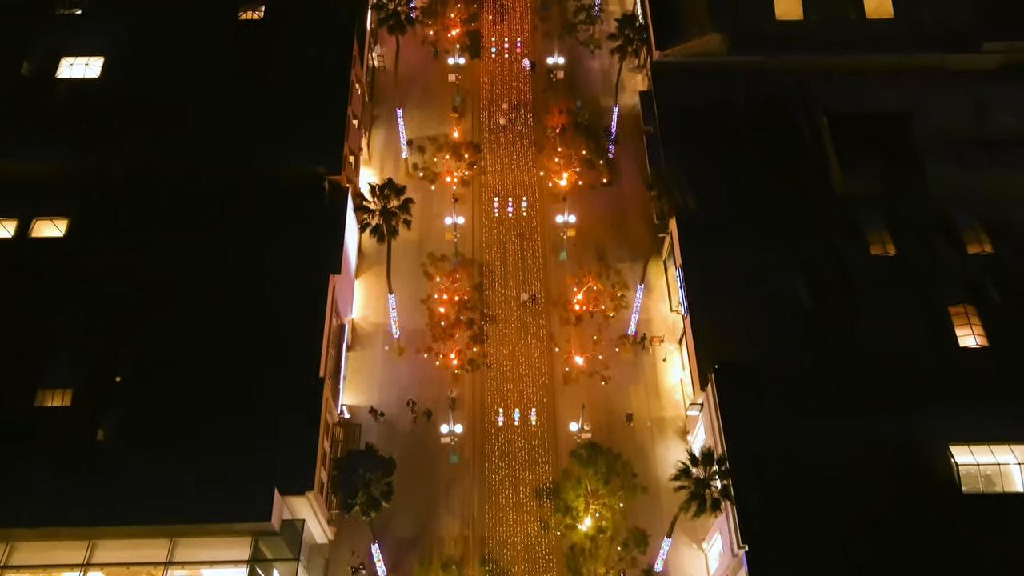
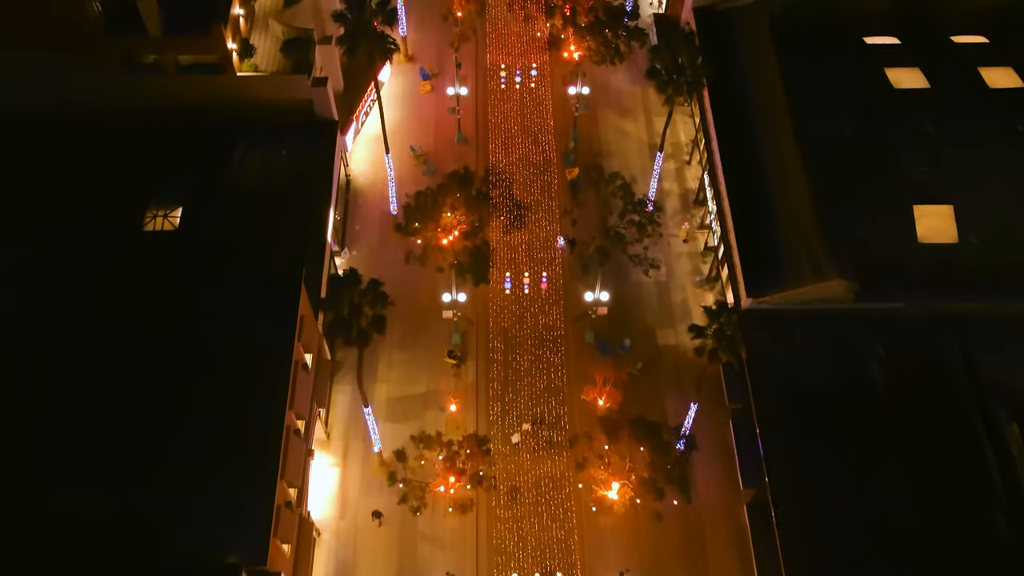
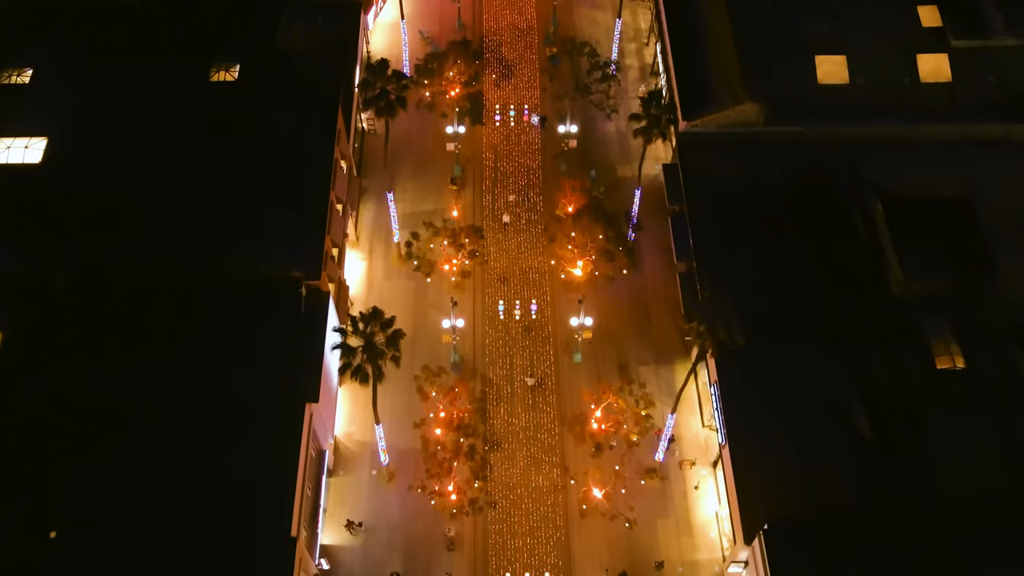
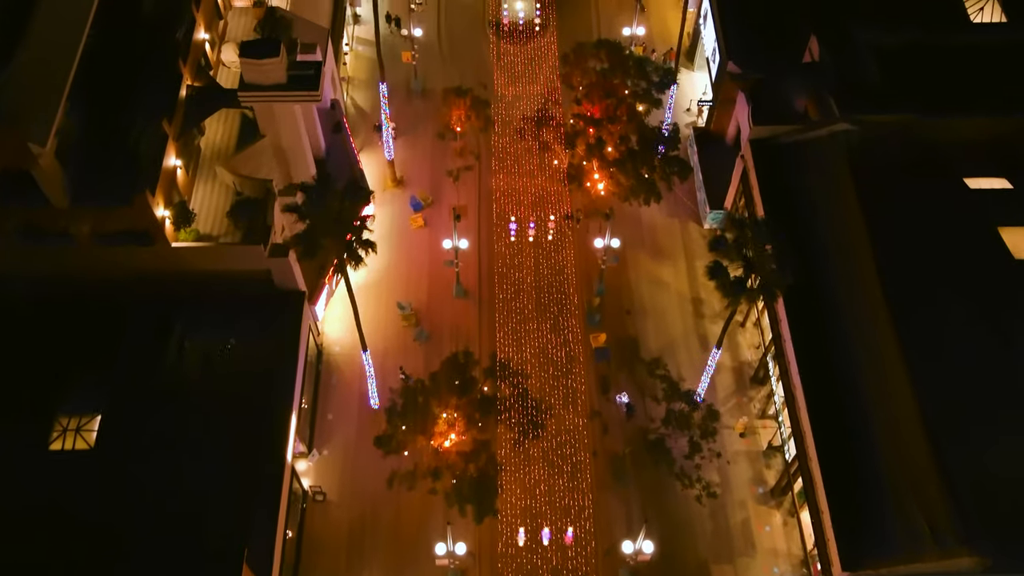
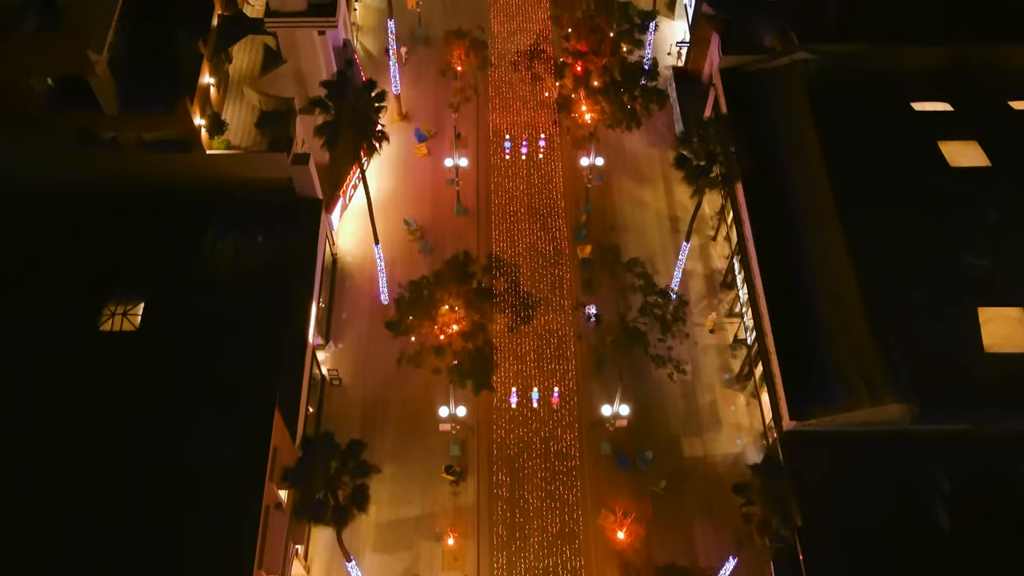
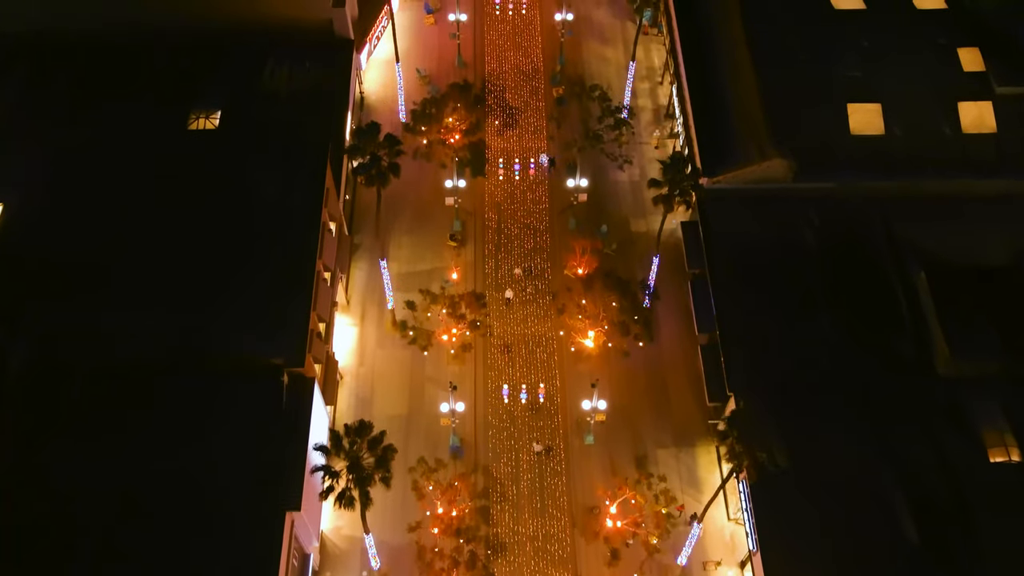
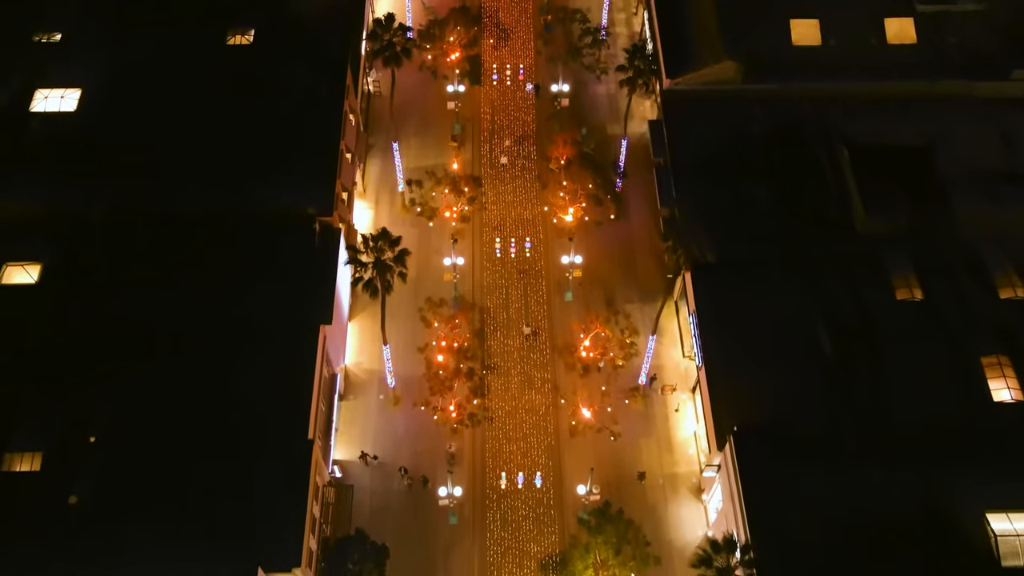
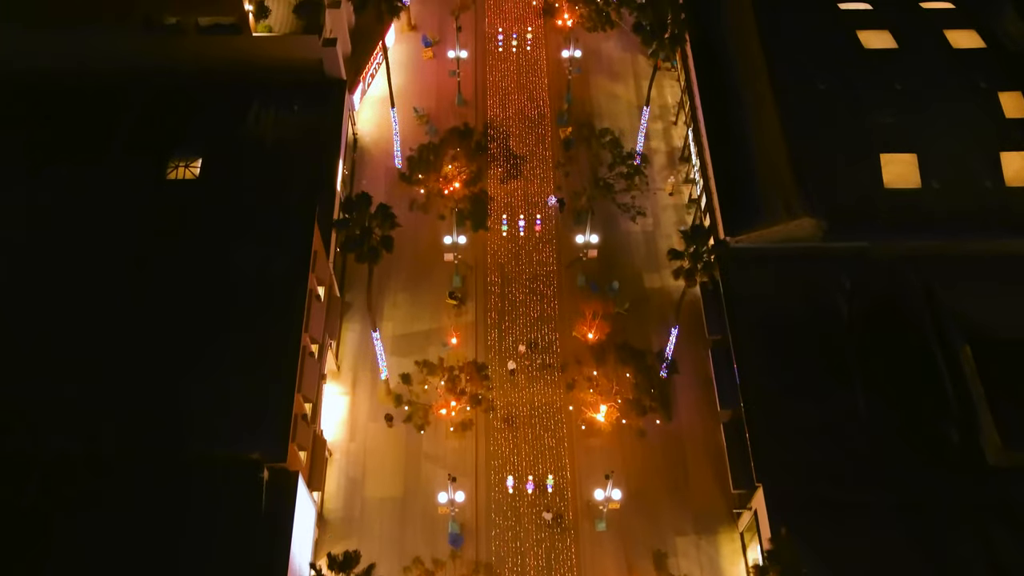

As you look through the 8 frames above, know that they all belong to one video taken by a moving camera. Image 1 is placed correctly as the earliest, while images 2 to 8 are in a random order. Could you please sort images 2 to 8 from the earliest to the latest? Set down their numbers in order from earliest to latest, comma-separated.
7, 3, 6, 8, 2, 5, 4
